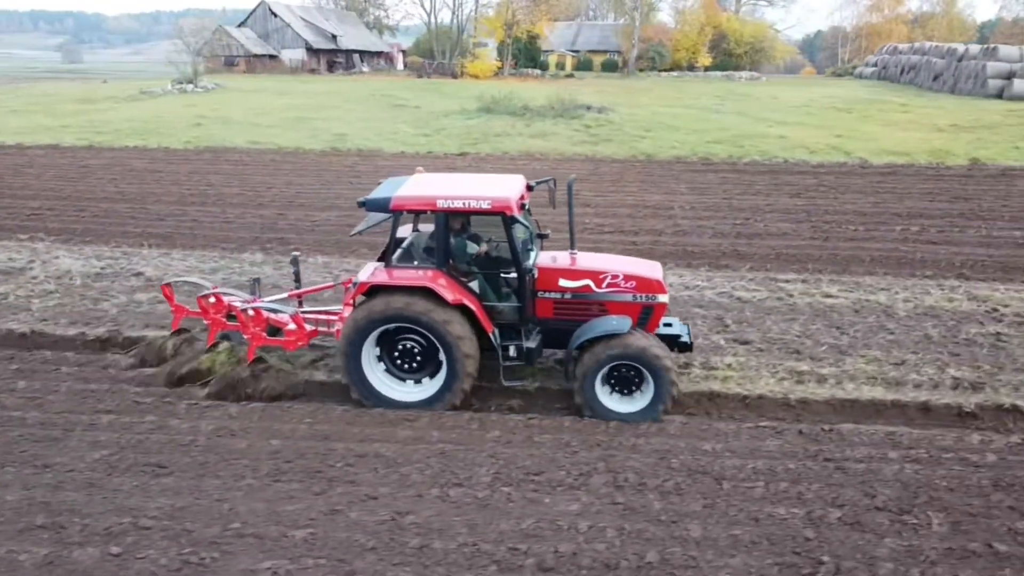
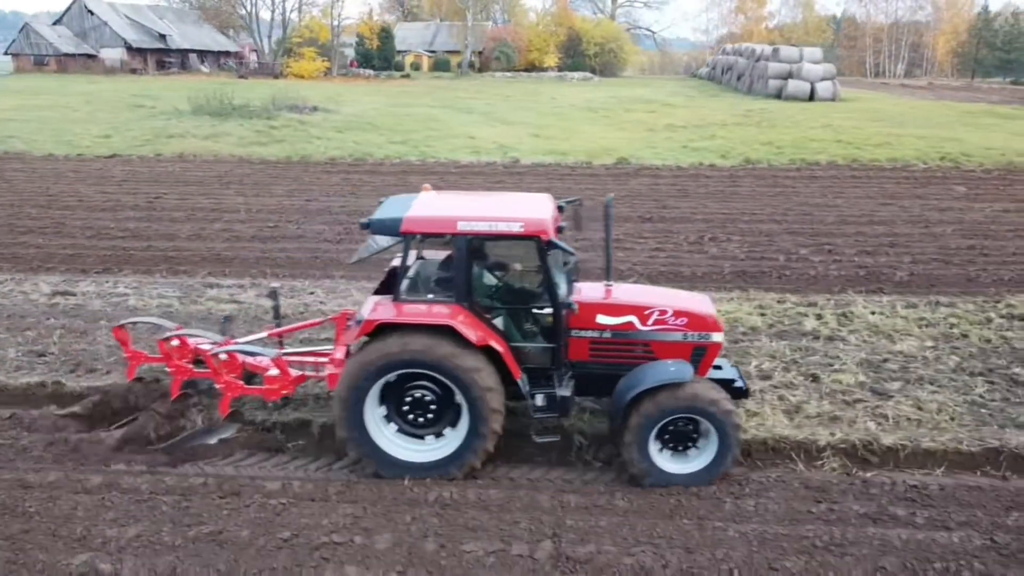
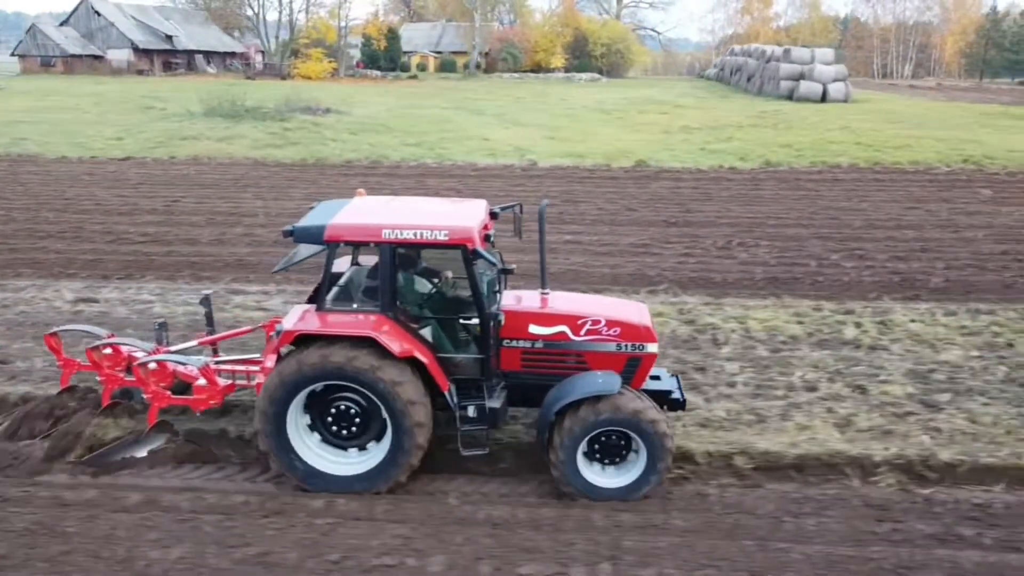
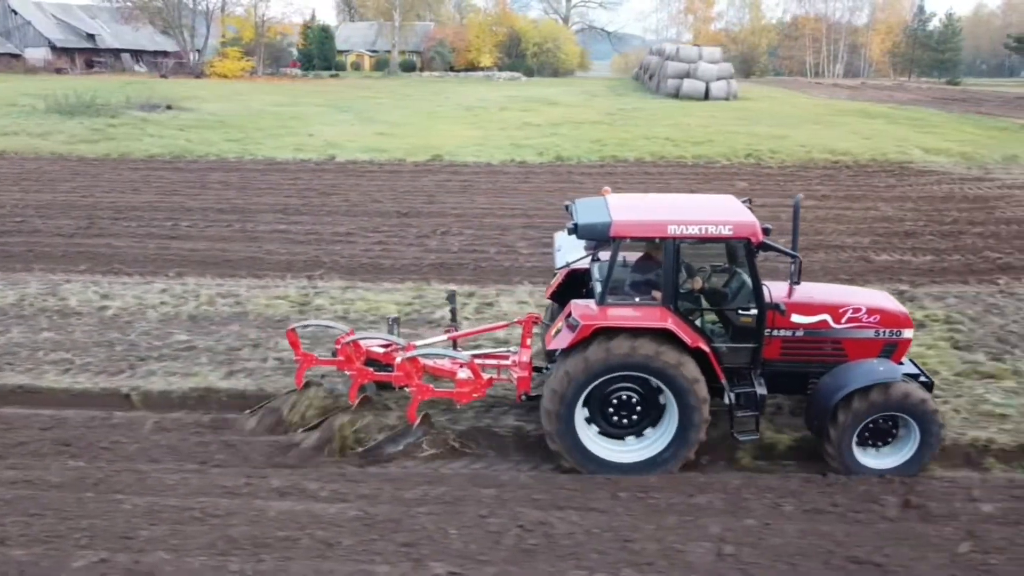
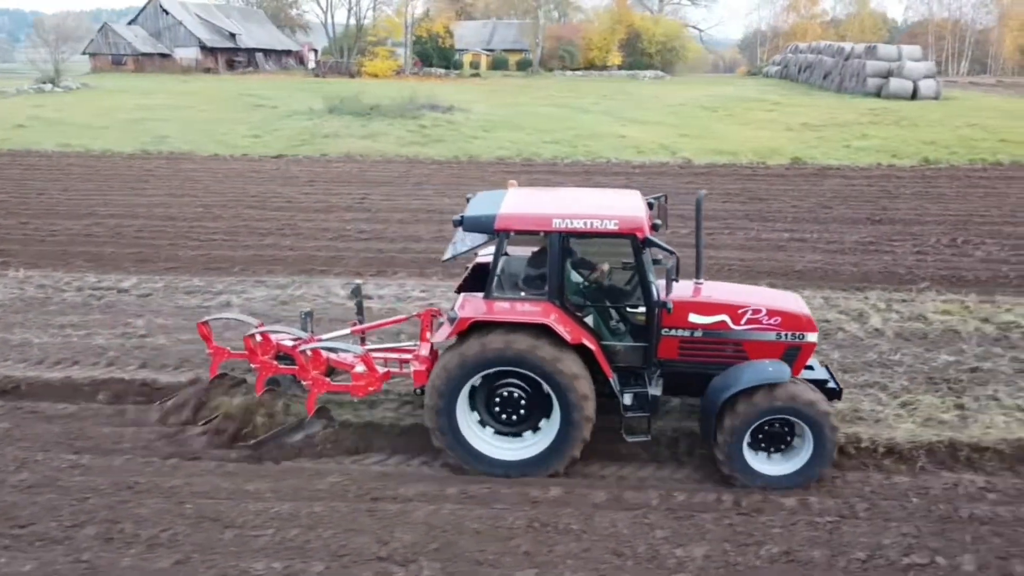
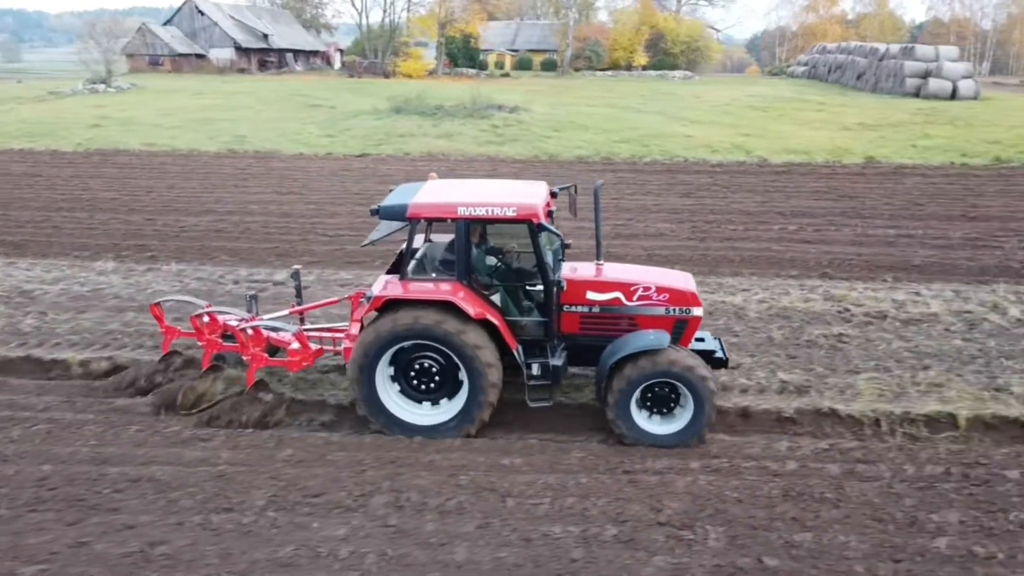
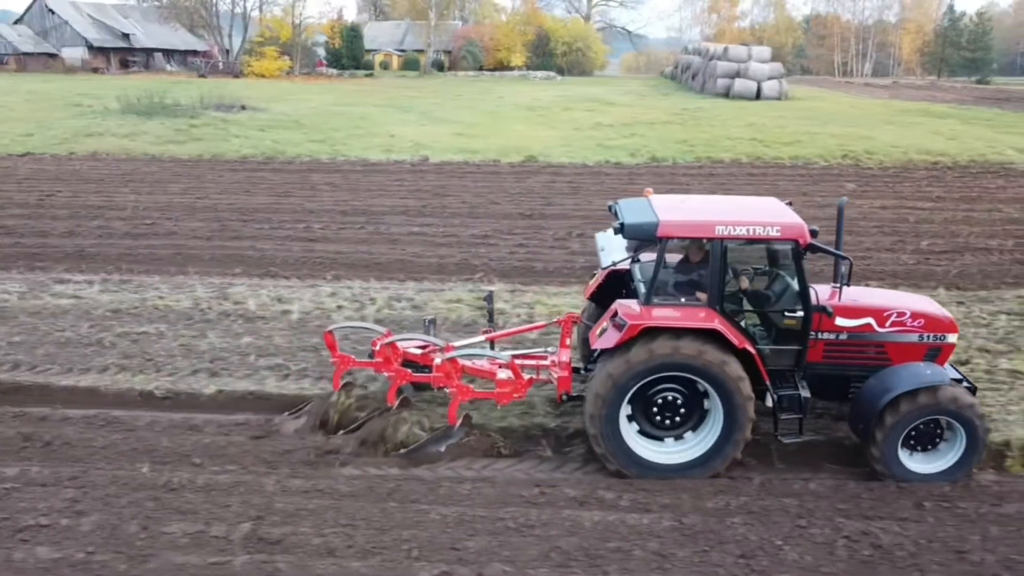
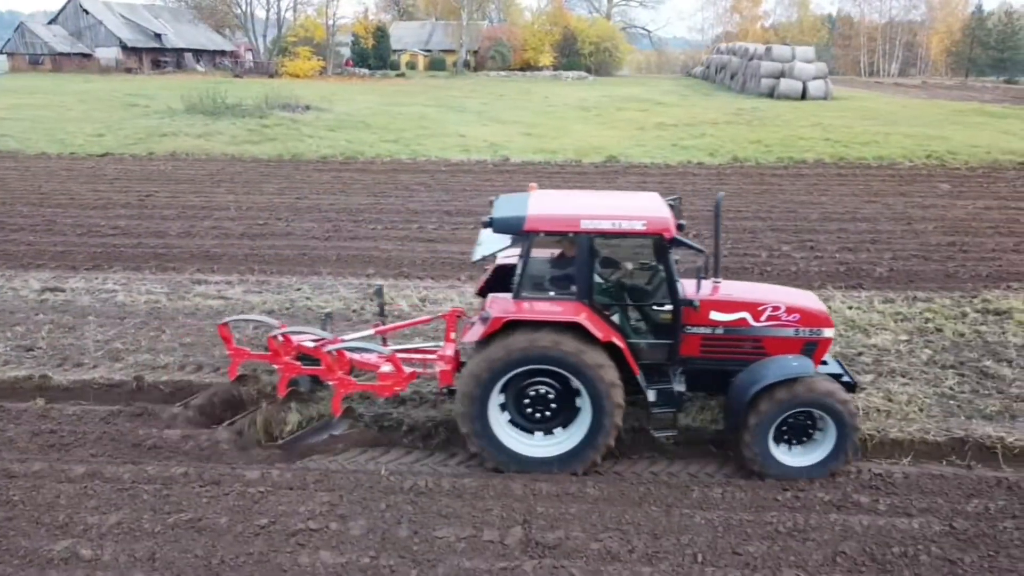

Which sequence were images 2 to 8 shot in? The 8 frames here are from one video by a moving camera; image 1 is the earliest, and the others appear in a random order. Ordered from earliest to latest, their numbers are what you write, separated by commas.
6, 5, 3, 2, 8, 7, 4
